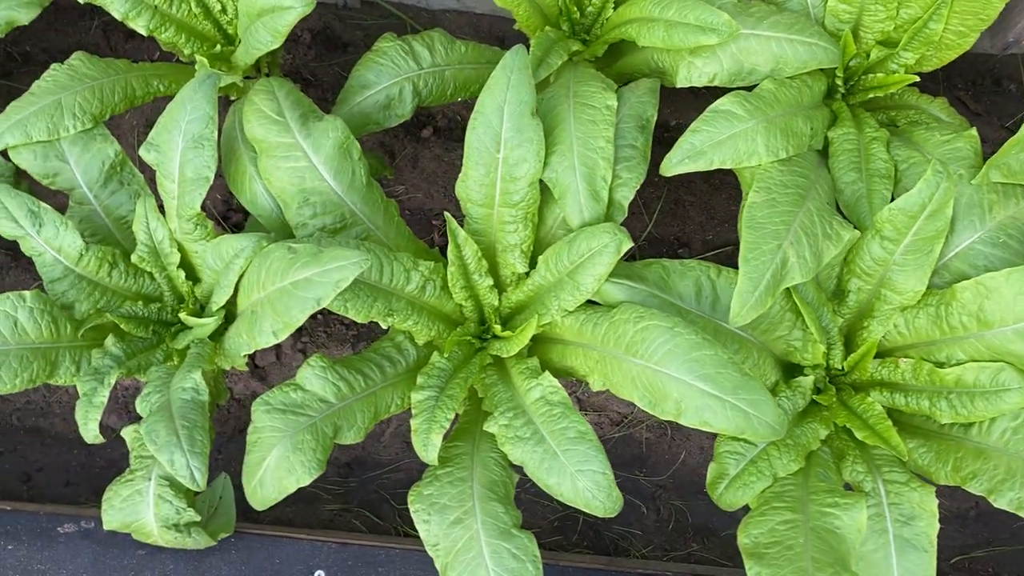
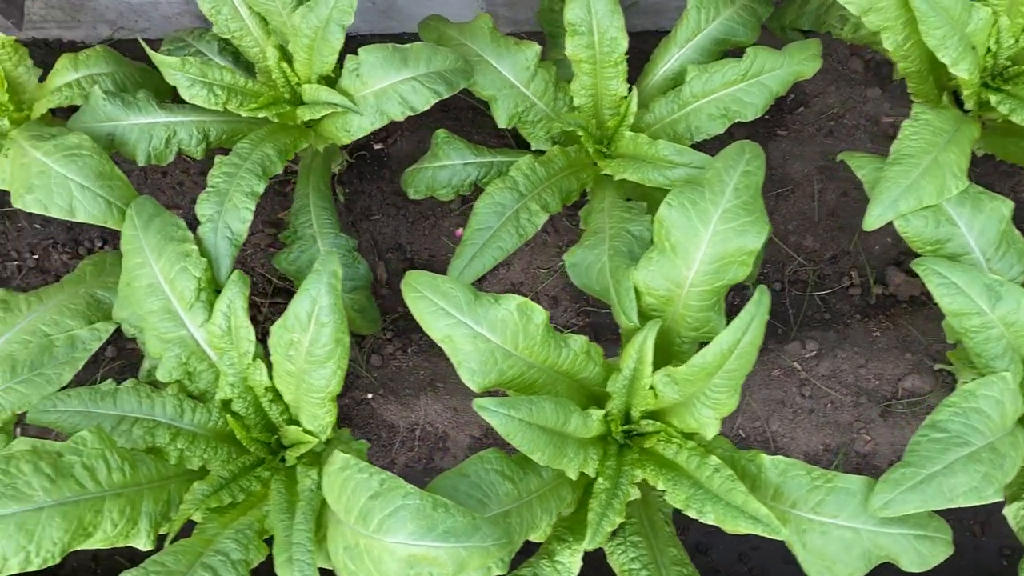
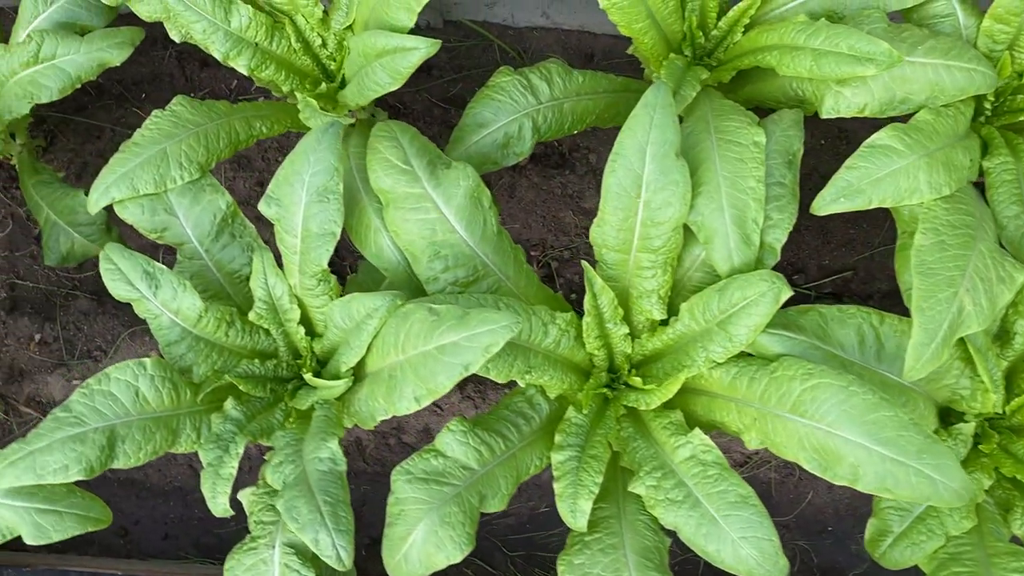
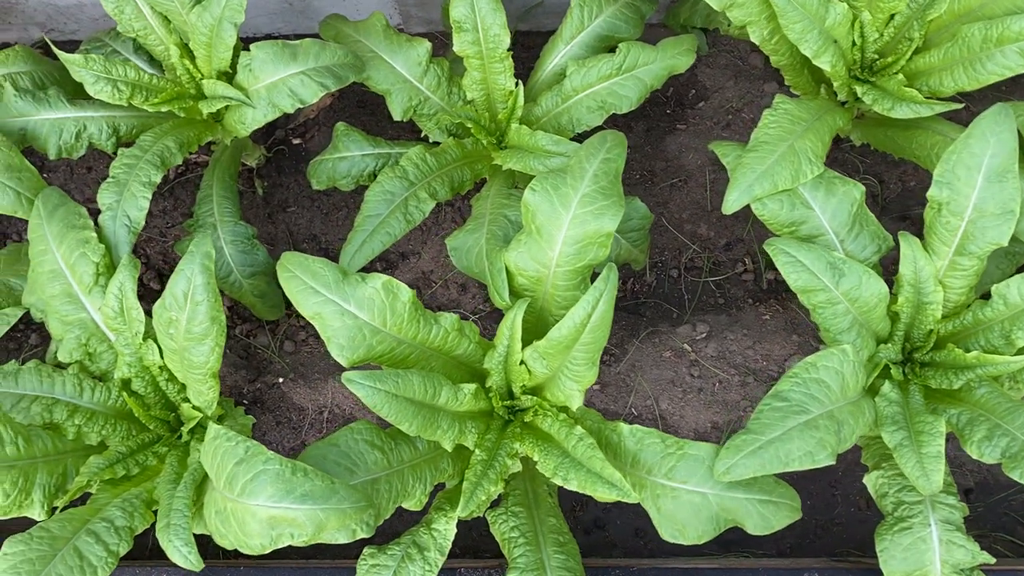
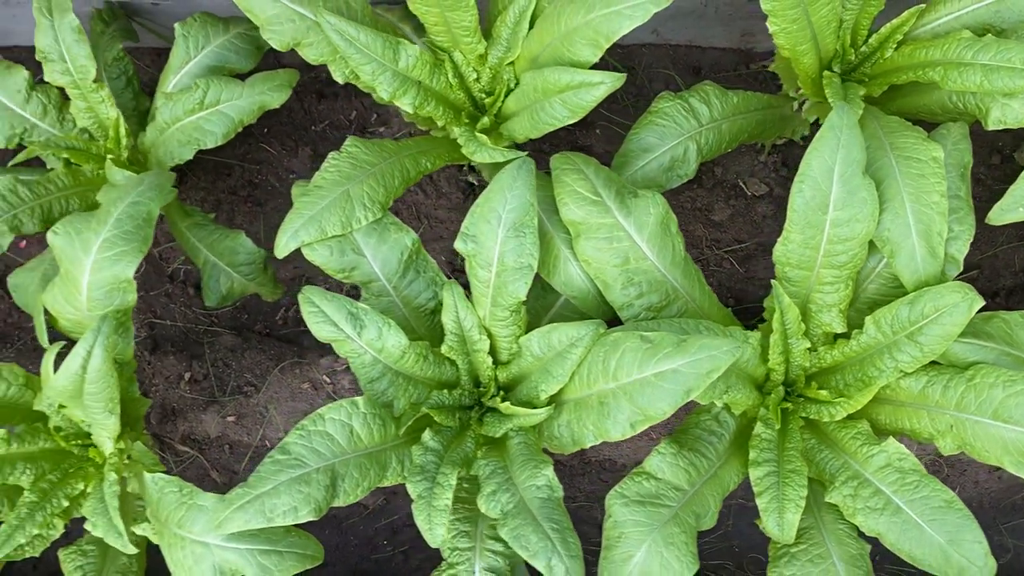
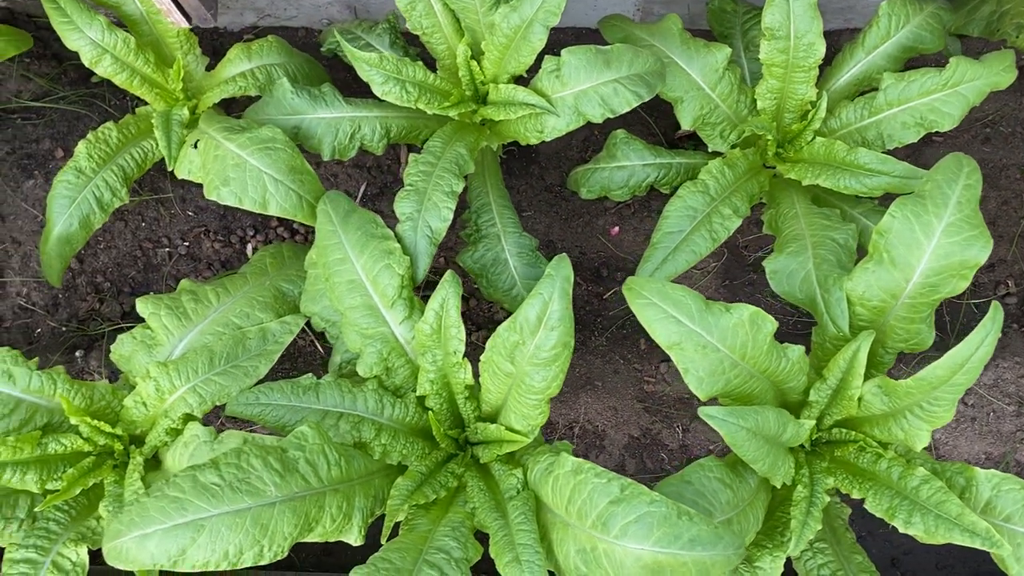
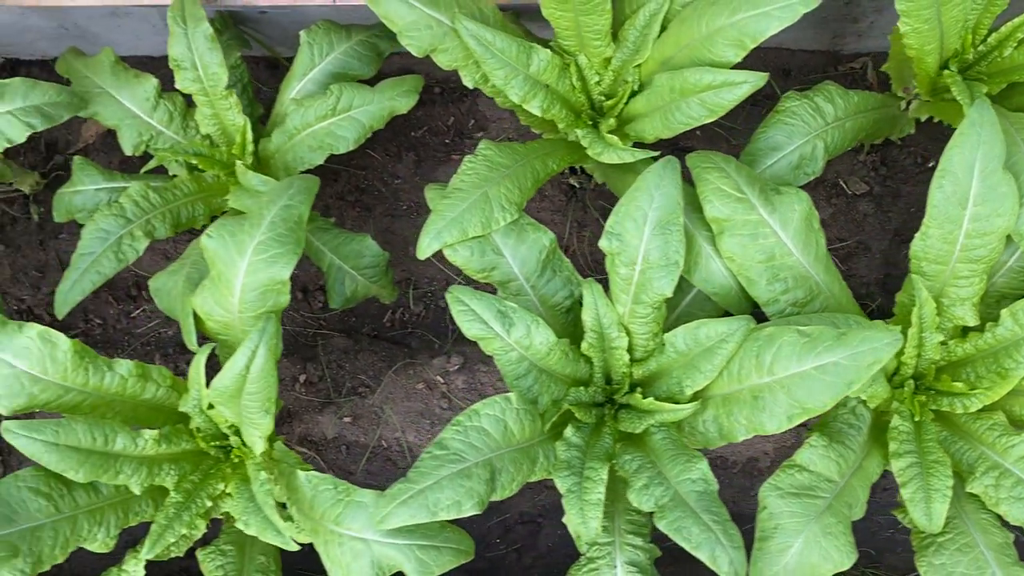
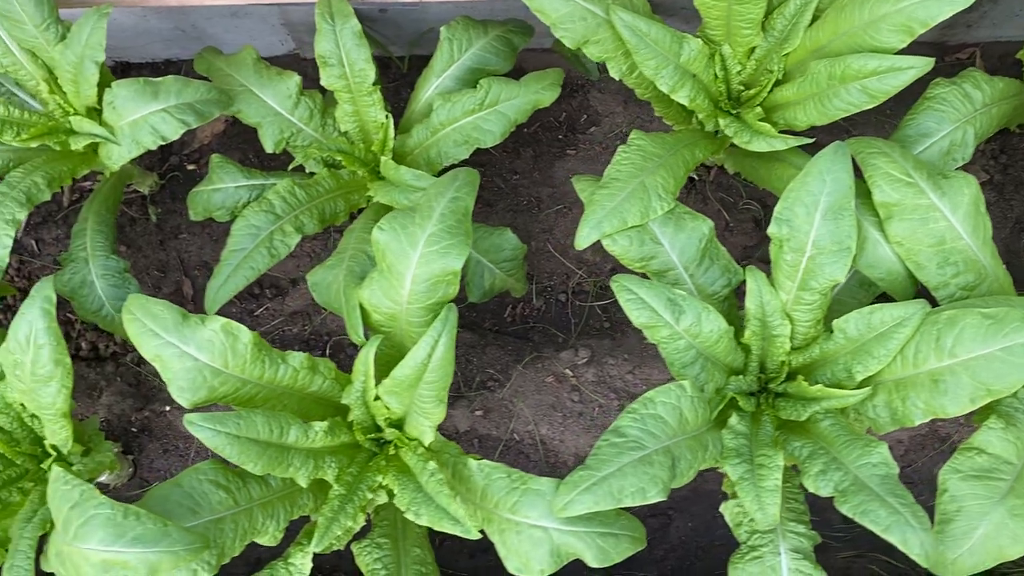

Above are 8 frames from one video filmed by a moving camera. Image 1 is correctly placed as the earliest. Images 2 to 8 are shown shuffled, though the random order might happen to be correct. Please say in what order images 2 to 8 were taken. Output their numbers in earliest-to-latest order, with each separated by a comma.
3, 5, 7, 8, 4, 2, 6
